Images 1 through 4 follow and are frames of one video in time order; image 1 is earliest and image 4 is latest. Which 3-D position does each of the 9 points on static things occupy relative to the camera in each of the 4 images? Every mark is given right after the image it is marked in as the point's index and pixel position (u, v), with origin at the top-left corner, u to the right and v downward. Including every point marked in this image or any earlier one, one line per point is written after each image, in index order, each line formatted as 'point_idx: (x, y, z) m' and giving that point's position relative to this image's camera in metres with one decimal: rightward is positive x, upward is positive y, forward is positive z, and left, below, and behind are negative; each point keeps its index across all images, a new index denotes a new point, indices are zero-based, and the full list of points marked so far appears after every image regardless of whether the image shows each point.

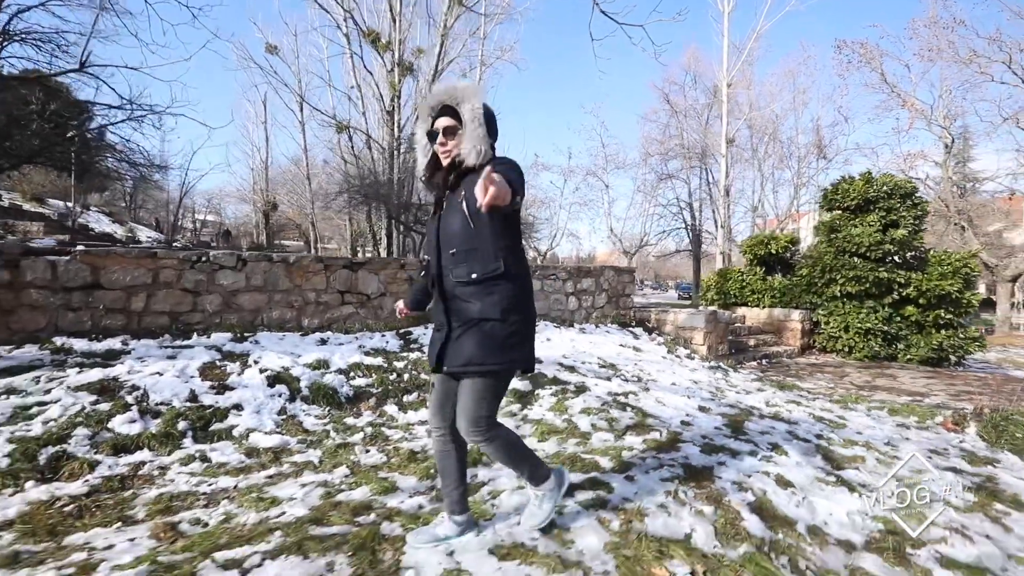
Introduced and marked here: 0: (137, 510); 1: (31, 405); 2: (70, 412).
0: (-1.9, -1.1, +2.3) m
1: (-3.1, -0.8, +3.0) m
2: (-2.8, -0.8, +3.0) m
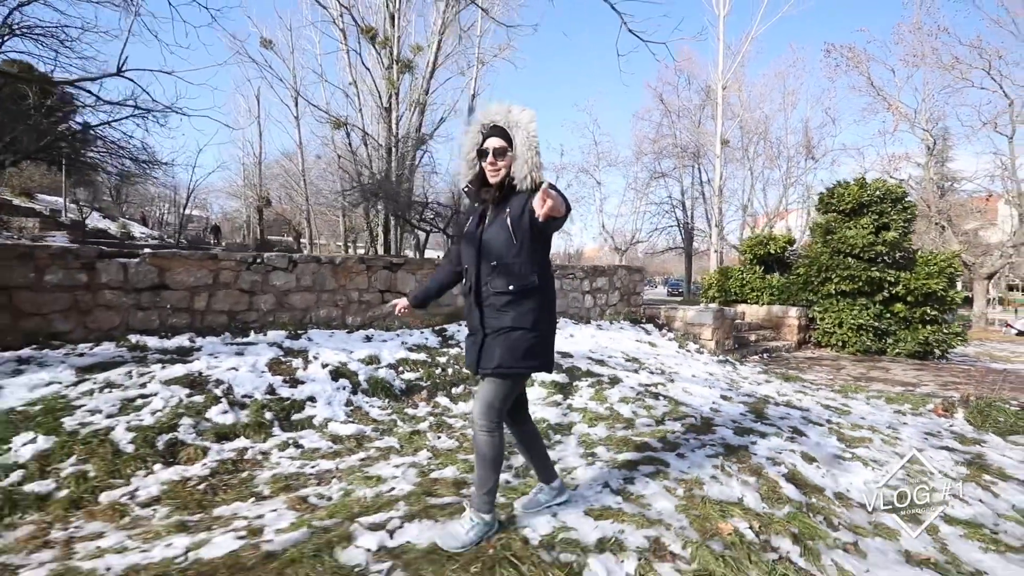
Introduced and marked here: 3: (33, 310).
0: (-1.4, -1.1, +2.6) m
1: (-2.7, -0.8, +3.3) m
2: (-2.4, -0.8, +3.3) m
3: (-4.0, -0.2, +3.9) m
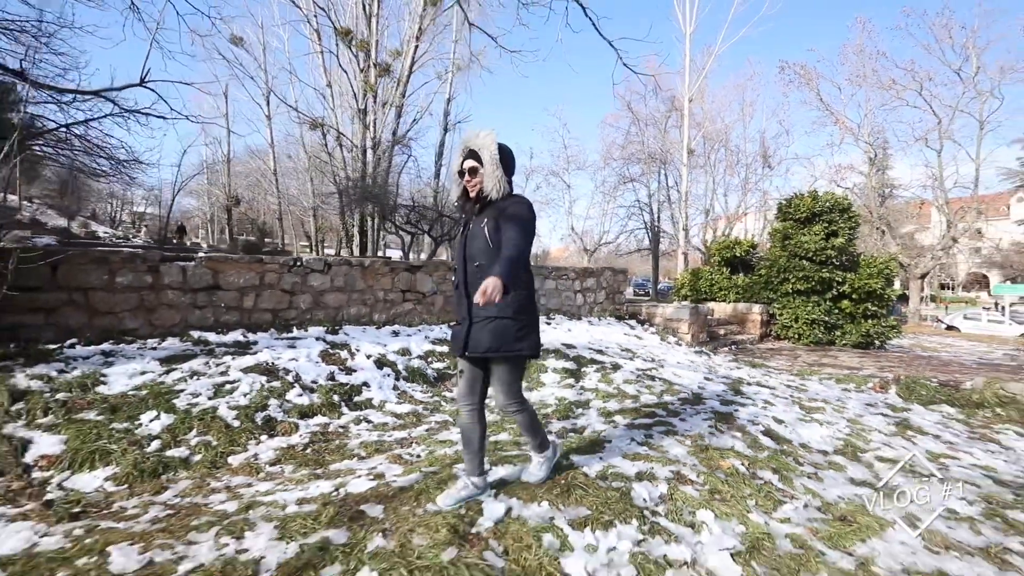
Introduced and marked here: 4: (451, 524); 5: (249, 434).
0: (-1.1, -1.1, +3.3) m
1: (-2.4, -0.8, +3.8) m
2: (-2.1, -0.8, +3.8) m
3: (-3.8, -0.2, +4.3) m
4: (-0.3, -1.1, +2.2) m
5: (-1.9, -1.0, +3.3) m
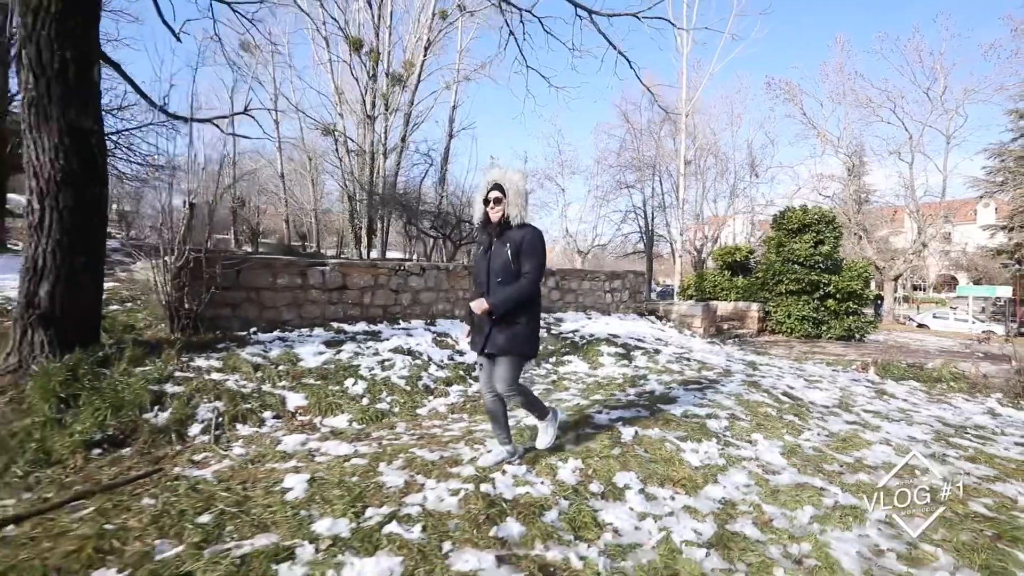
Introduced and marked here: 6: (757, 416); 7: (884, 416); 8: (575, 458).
0: (-0.1, -1.1, +4.5) m
1: (-1.4, -0.8, +5.0) m
2: (-1.2, -0.8, +5.1) m
3: (-2.9, -0.2, +5.5) m
4: (+0.7, -1.1, +3.5) m
5: (-0.9, -1.1, +4.5) m
6: (+2.2, -1.2, +4.3) m
7: (+3.7, -1.3, +4.7) m
8: (+0.4, -1.2, +3.2) m
